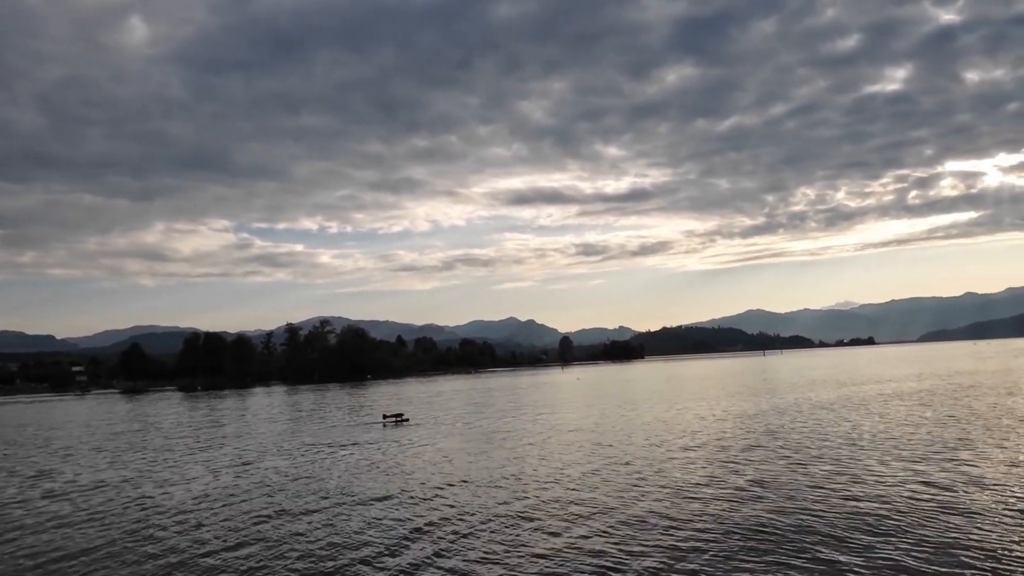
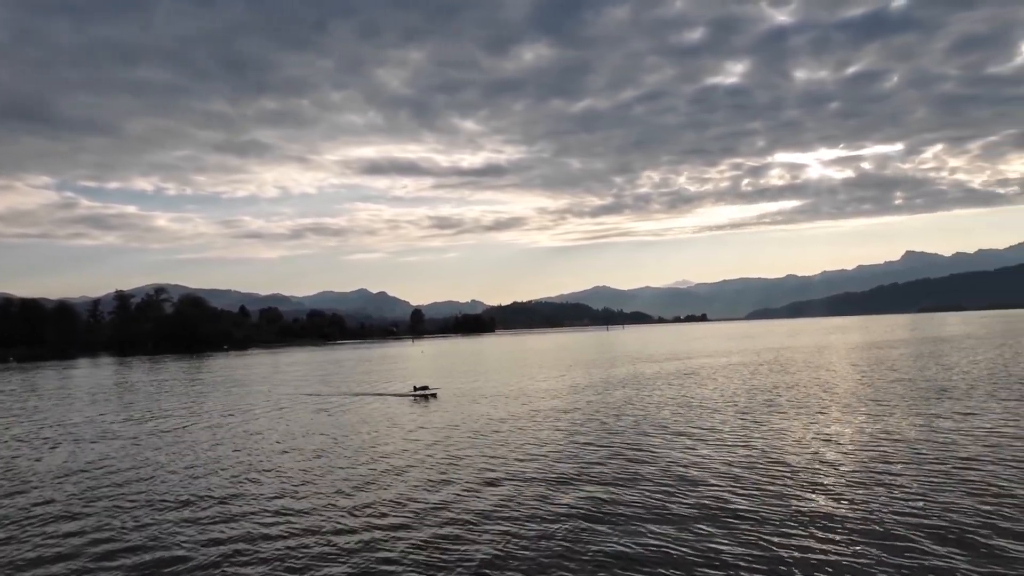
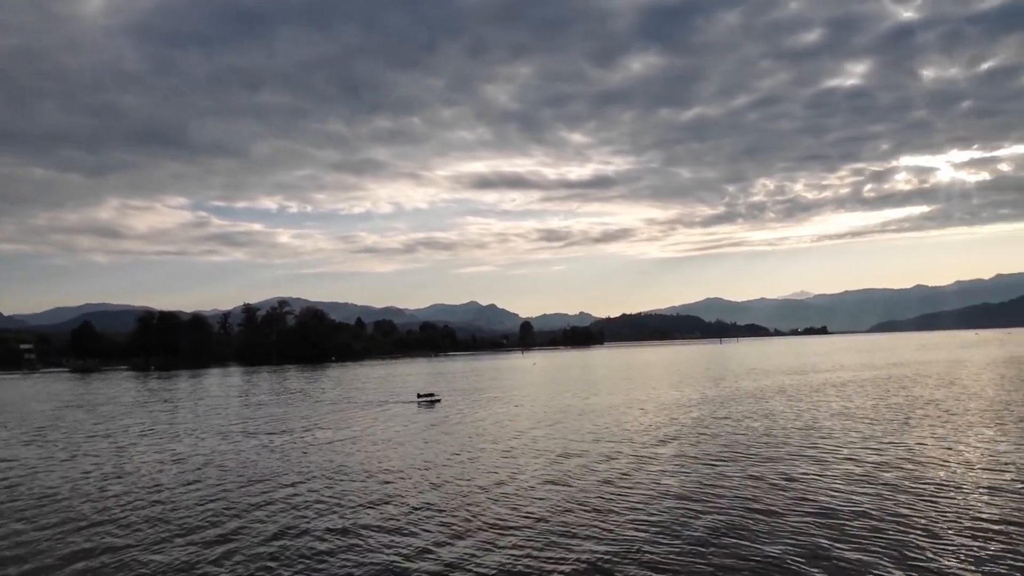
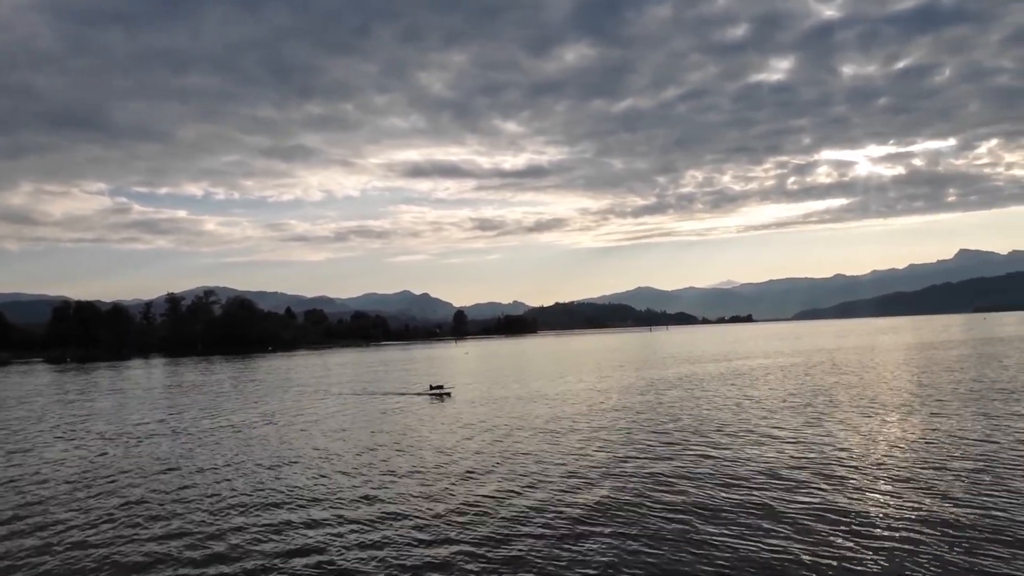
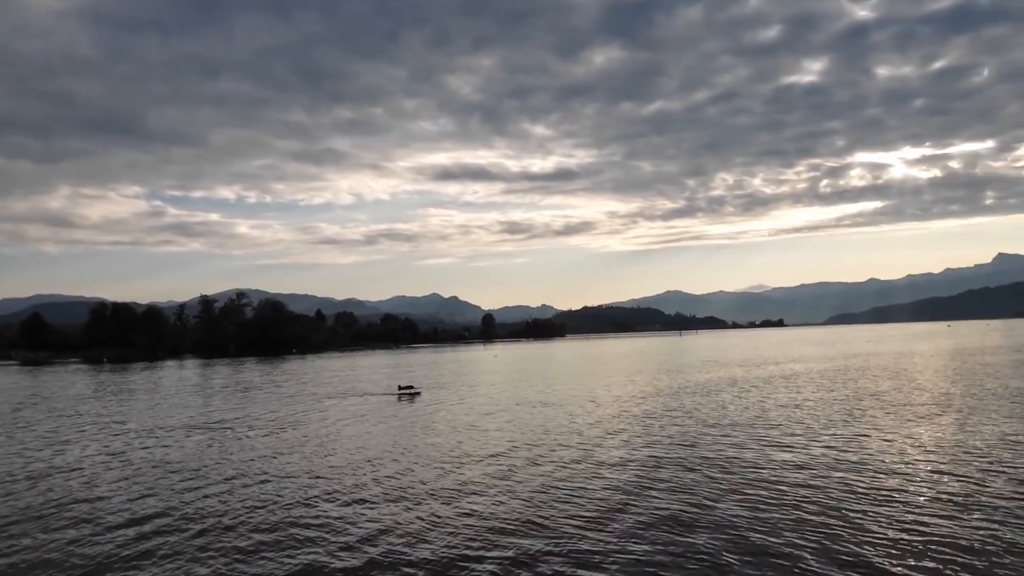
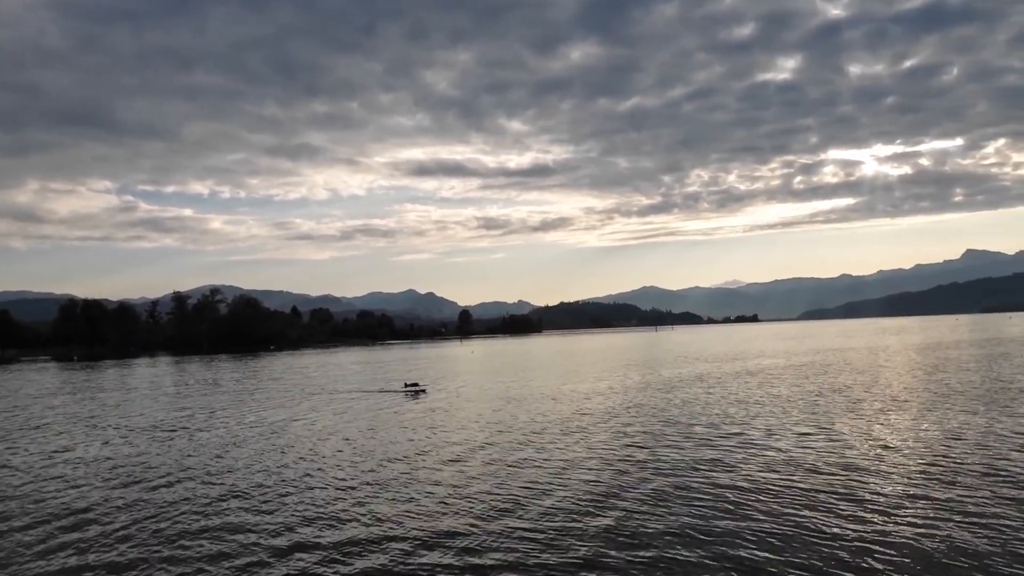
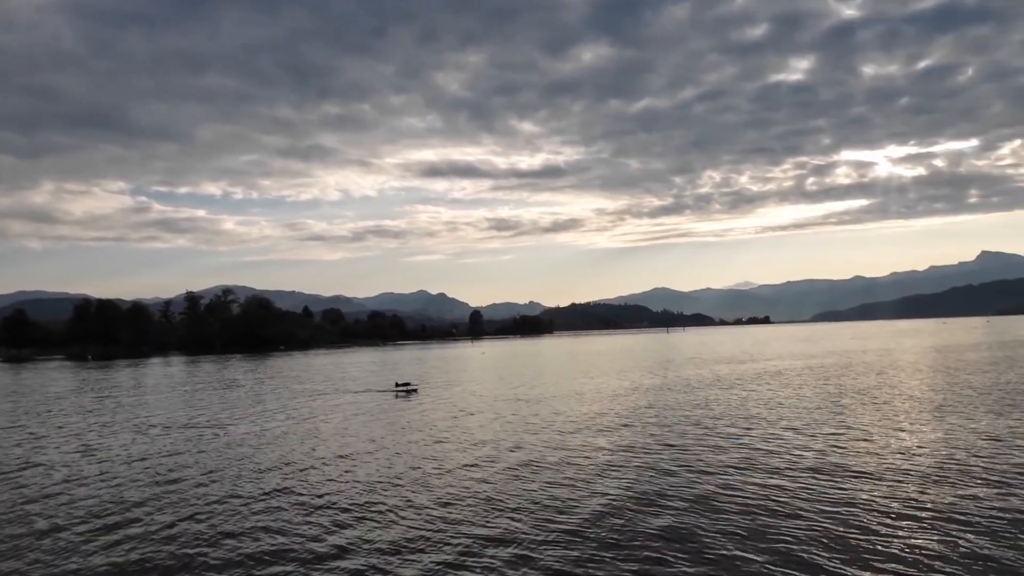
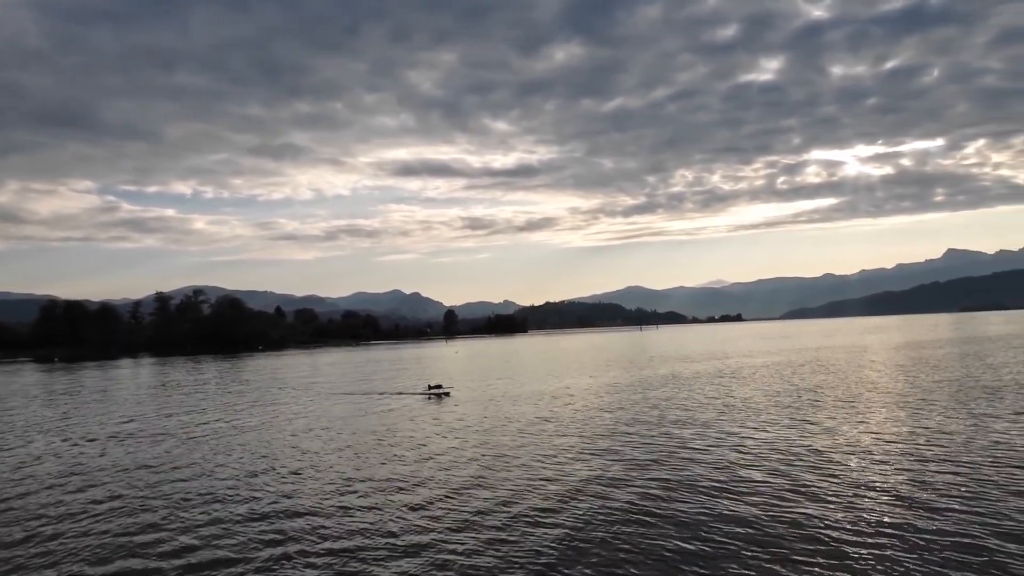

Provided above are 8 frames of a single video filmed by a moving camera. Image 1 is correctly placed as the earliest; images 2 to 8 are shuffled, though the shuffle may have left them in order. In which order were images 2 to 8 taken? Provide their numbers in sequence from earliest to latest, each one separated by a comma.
3, 5, 7, 6, 4, 8, 2
